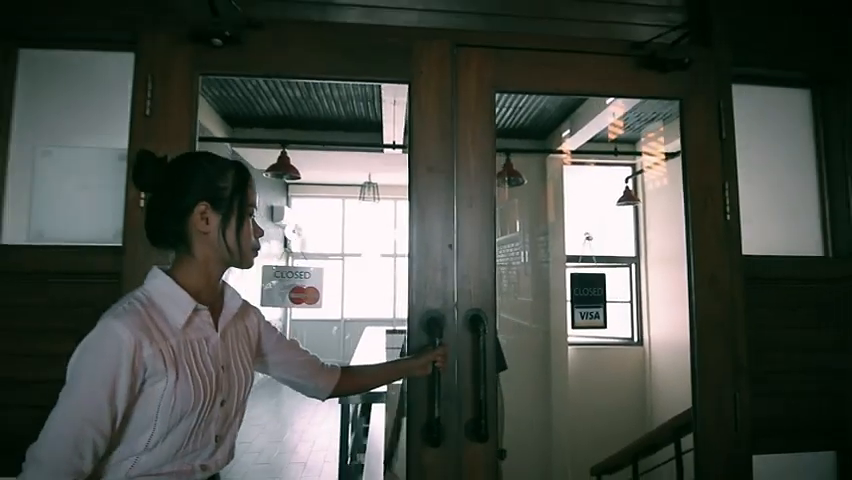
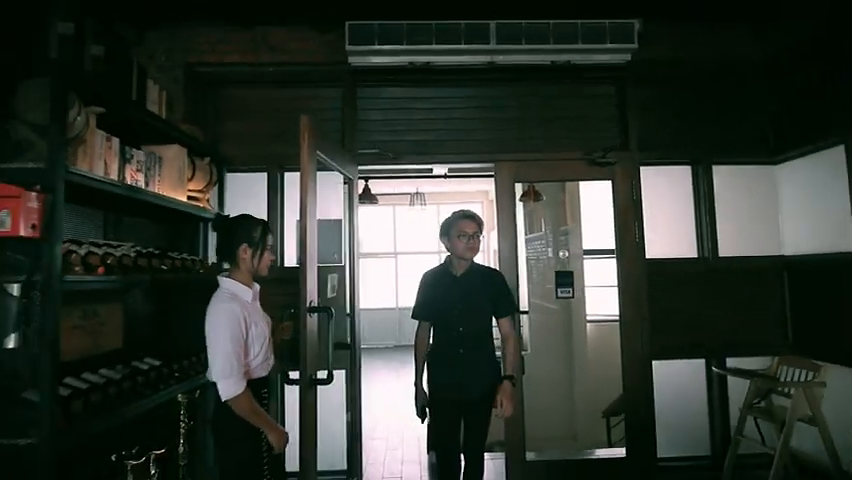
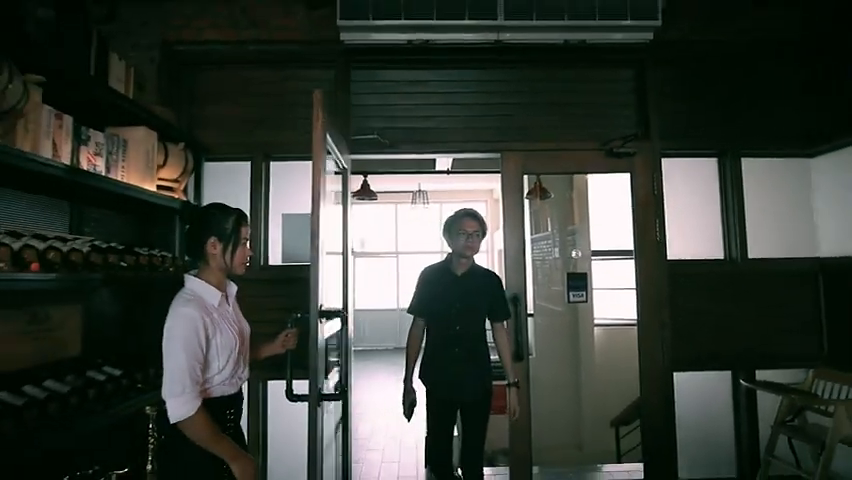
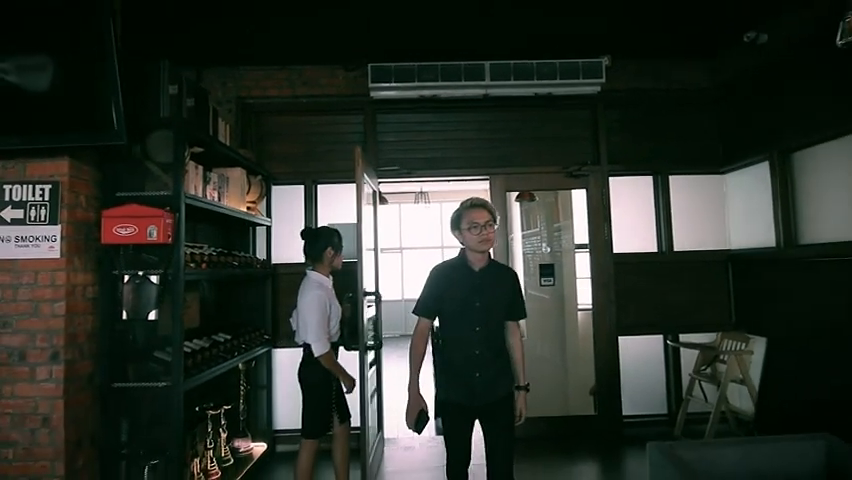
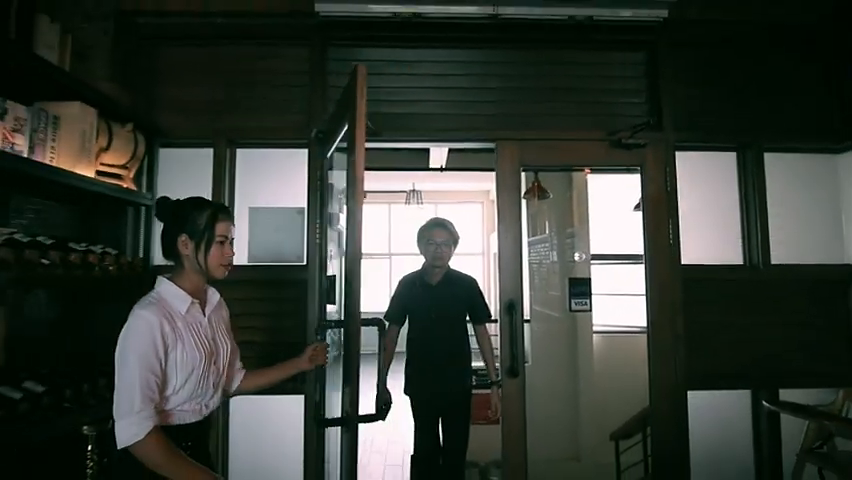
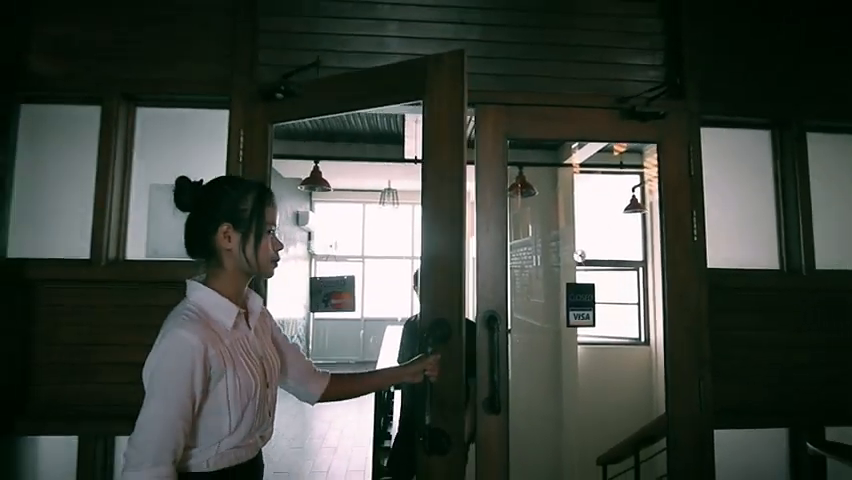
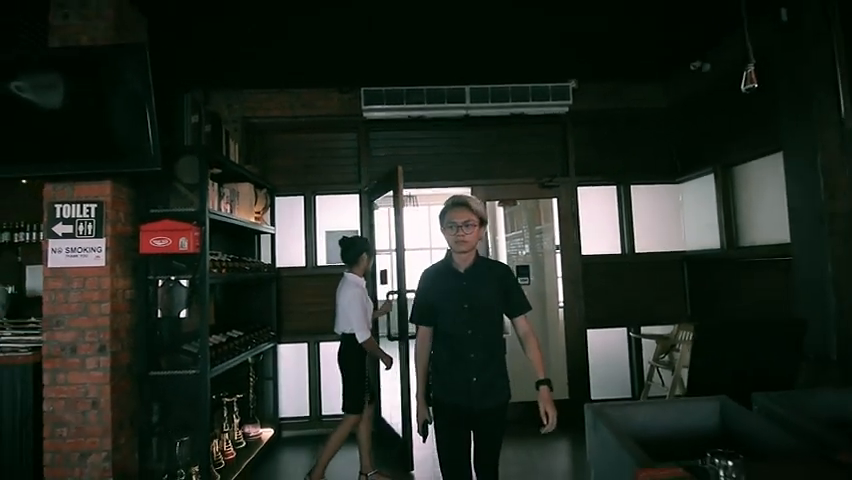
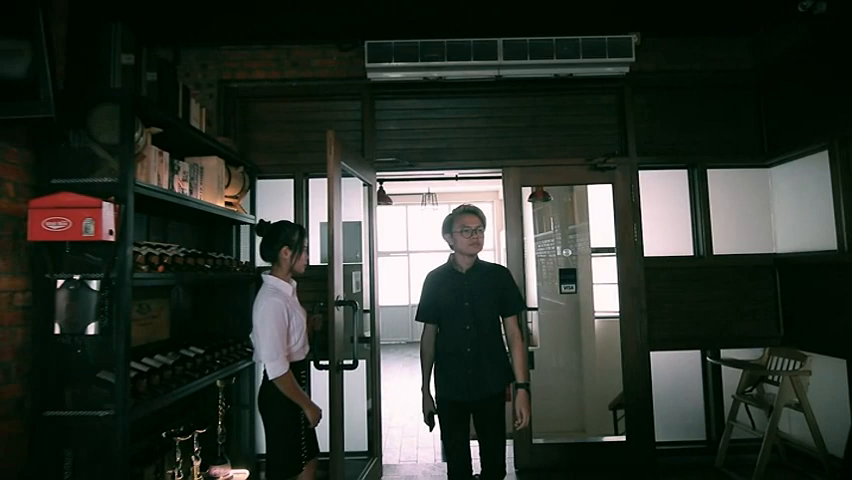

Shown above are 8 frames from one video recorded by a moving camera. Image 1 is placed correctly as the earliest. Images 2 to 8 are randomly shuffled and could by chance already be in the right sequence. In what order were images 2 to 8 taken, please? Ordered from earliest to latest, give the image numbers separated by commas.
6, 5, 3, 2, 8, 4, 7
